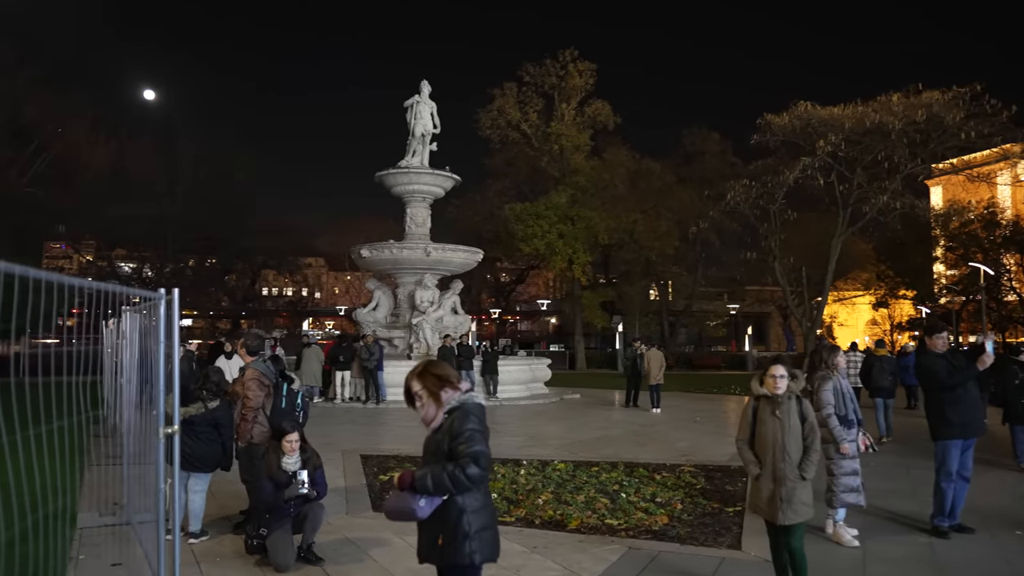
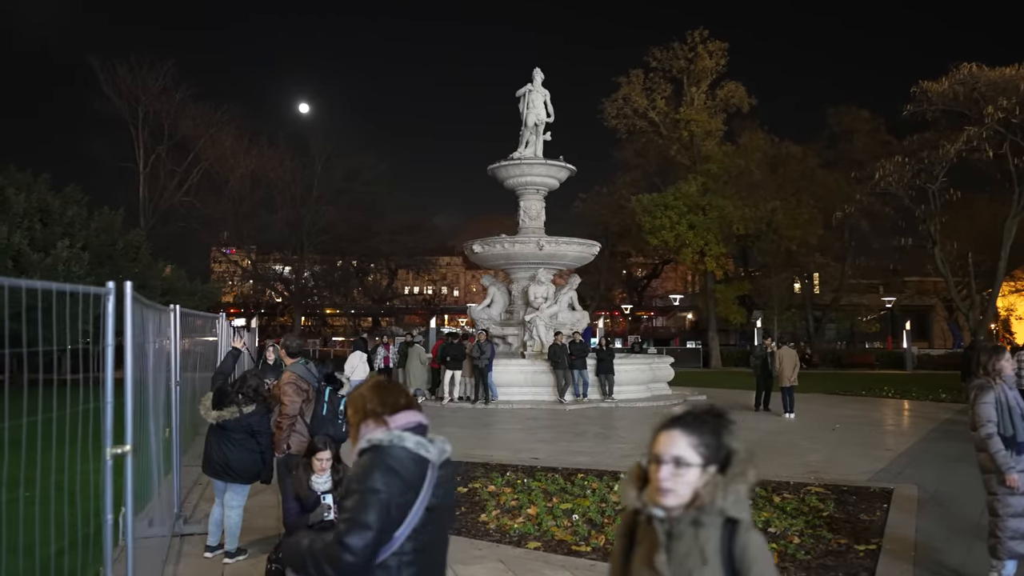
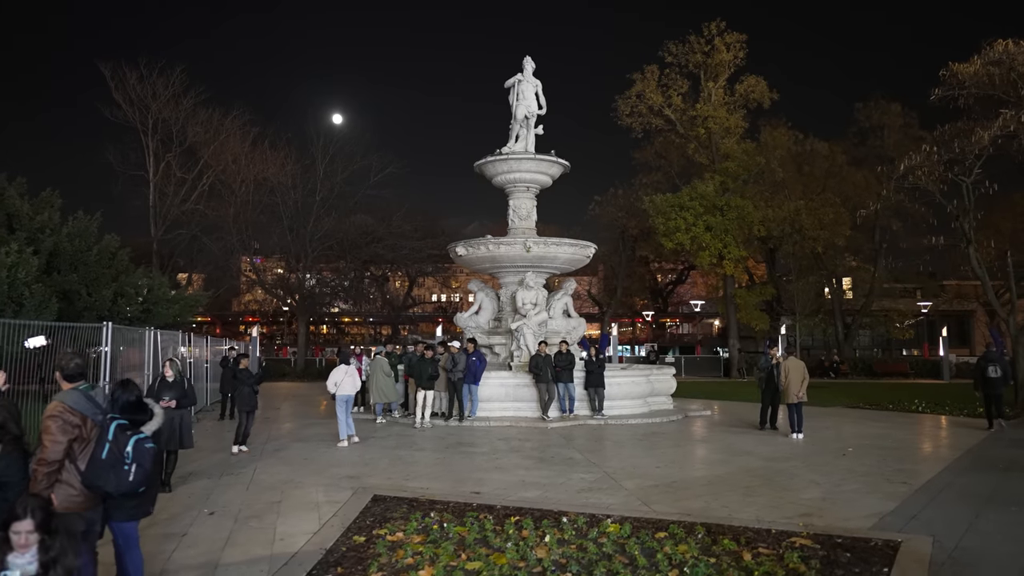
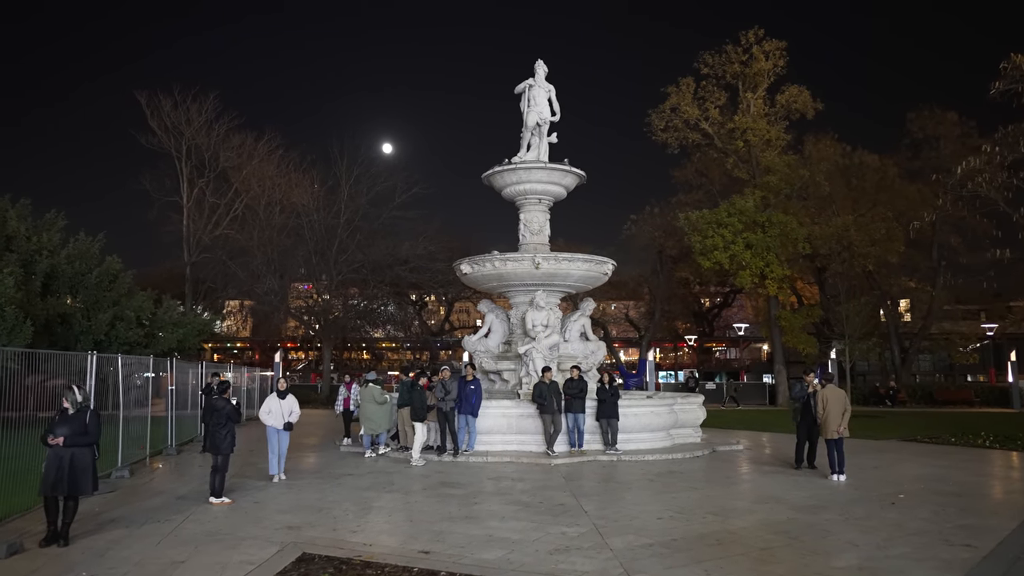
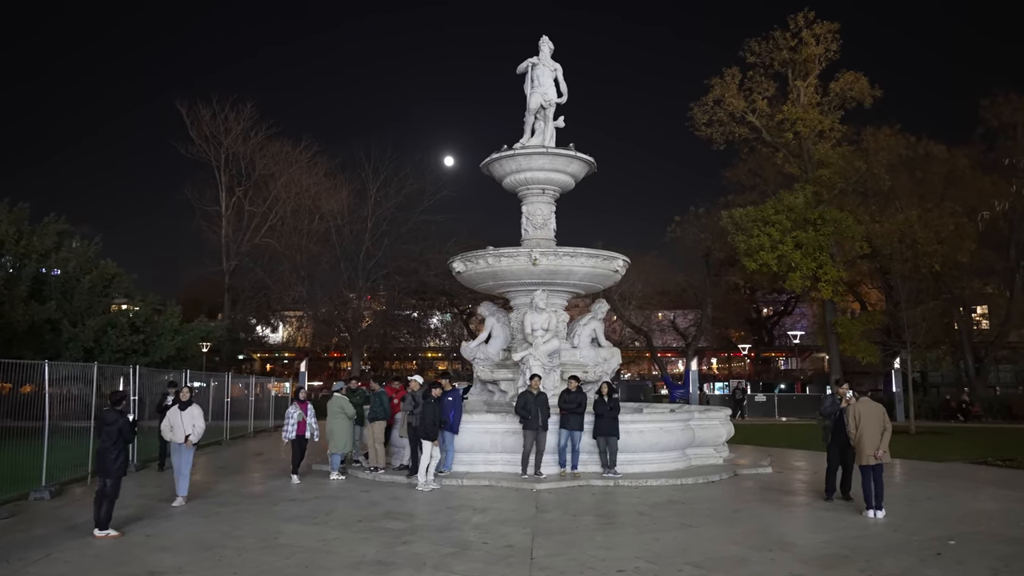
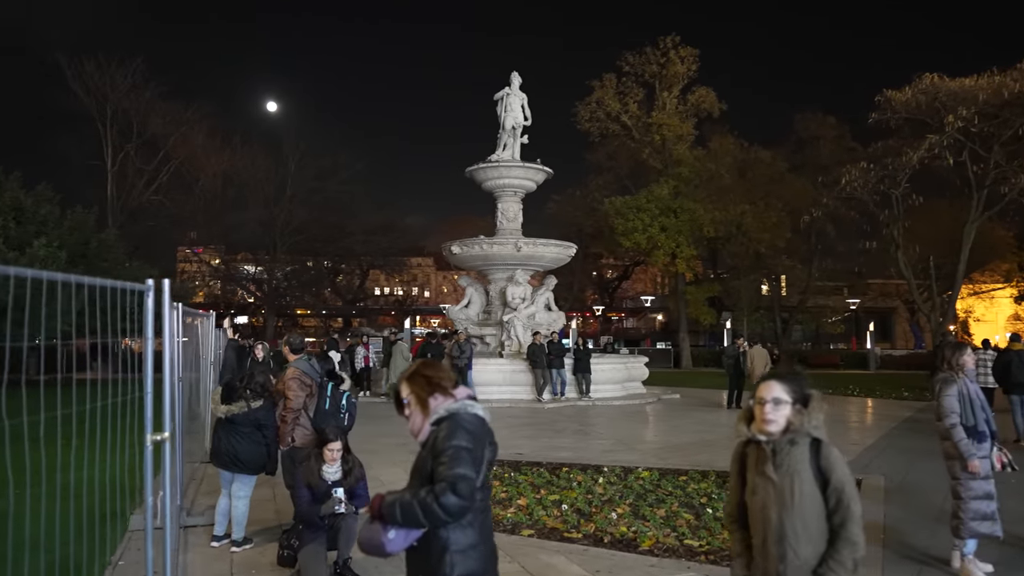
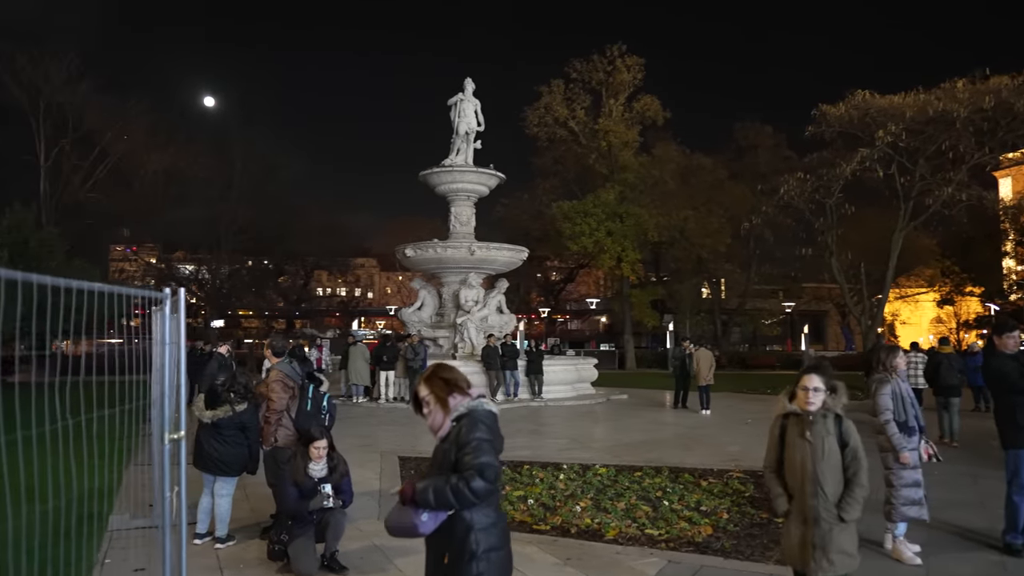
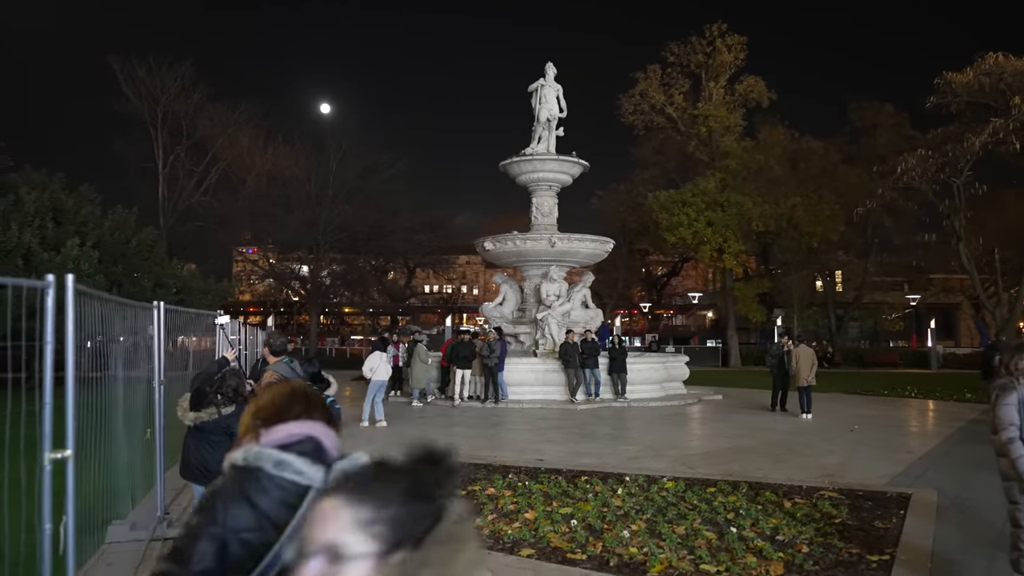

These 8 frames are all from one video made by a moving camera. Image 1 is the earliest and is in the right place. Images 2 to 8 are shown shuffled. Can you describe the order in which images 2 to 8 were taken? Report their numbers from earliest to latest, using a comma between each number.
7, 6, 2, 8, 3, 4, 5
